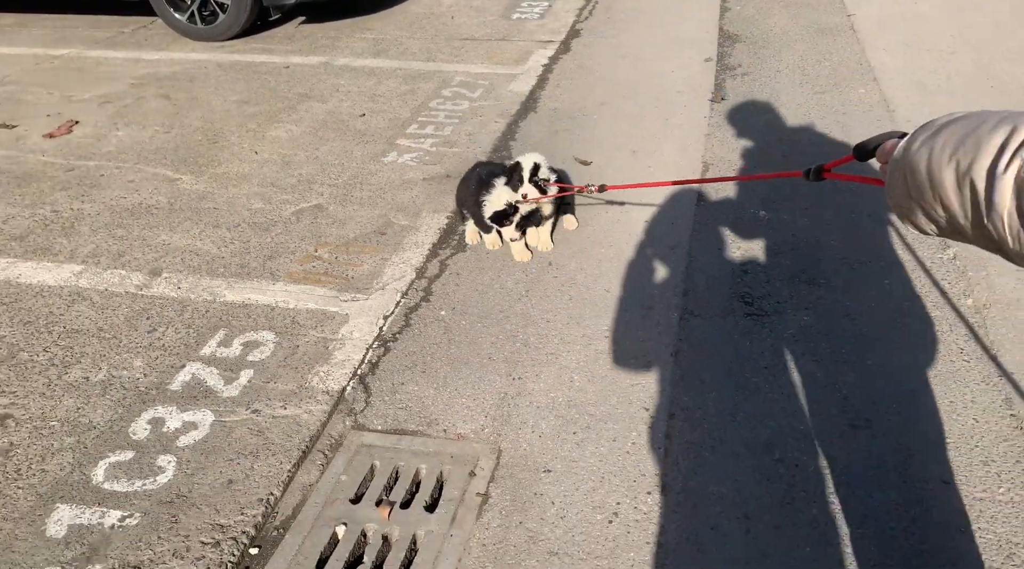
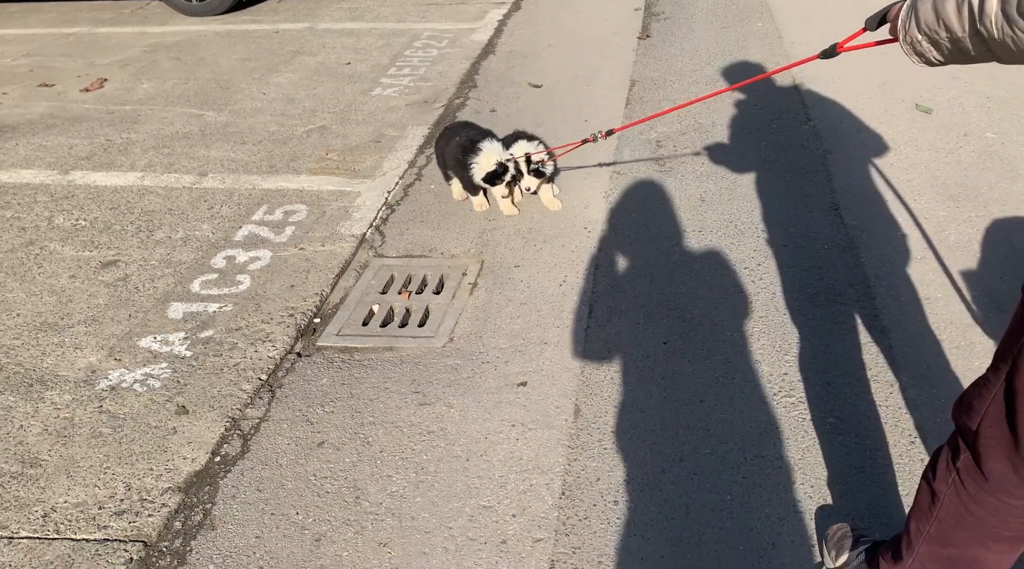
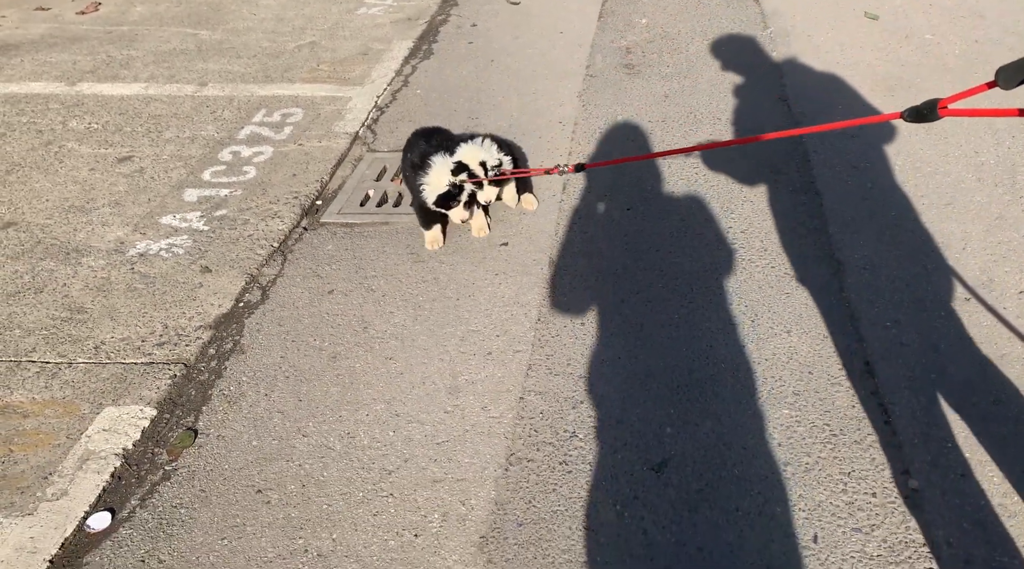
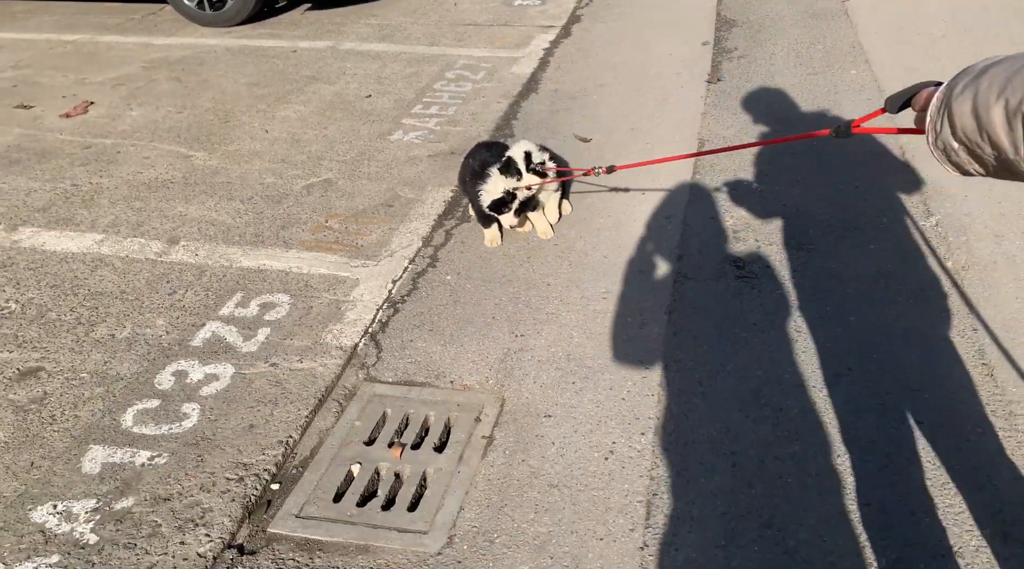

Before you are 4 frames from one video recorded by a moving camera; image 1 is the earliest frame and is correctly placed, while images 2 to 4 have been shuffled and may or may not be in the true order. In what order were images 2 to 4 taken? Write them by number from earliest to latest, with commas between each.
4, 2, 3
